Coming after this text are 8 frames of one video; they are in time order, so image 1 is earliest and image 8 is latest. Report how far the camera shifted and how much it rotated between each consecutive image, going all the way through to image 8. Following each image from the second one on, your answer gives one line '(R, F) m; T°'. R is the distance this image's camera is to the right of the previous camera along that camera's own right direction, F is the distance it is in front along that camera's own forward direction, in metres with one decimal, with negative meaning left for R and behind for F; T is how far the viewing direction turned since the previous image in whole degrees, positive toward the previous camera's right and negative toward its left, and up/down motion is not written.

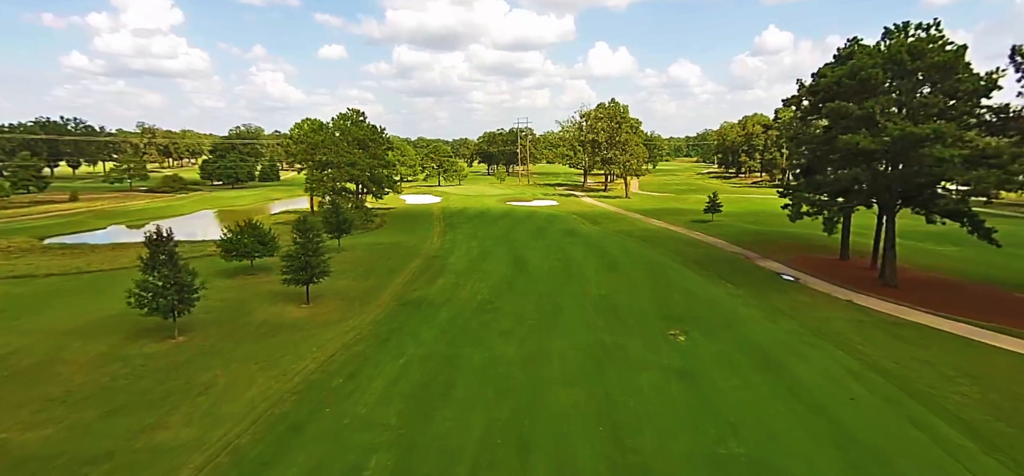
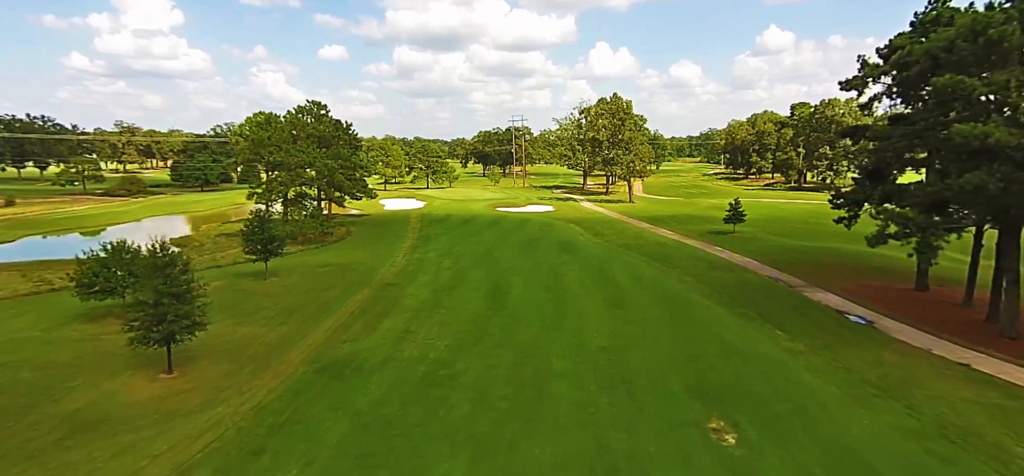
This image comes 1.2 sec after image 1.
(+1.1, +6.5) m; 0°
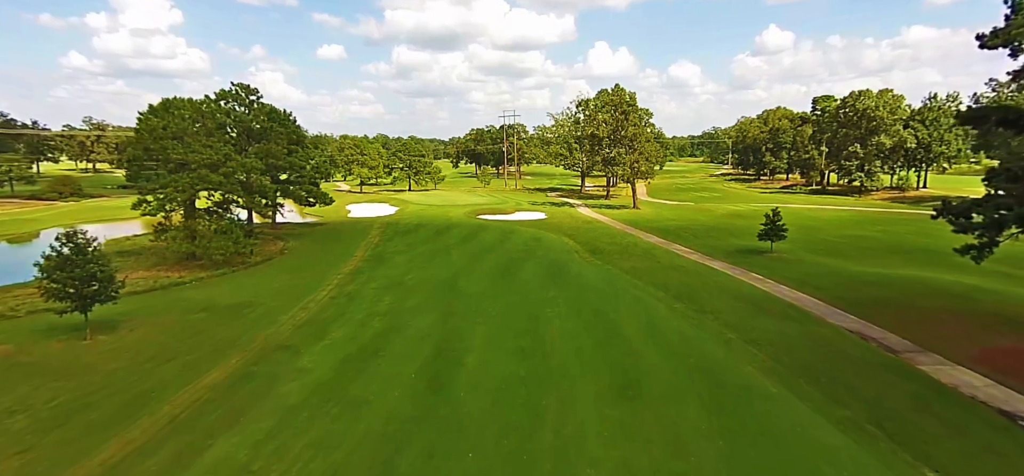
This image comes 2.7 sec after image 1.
(+1.4, +8.0) m; 0°
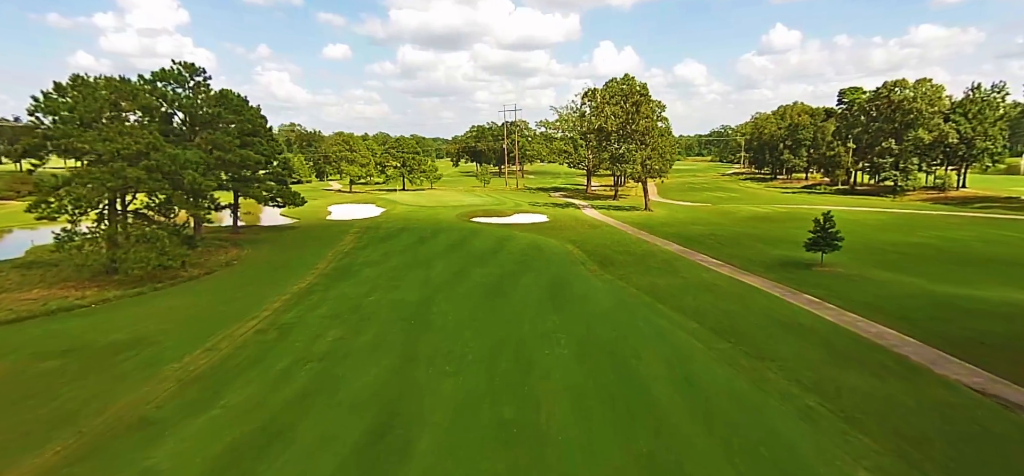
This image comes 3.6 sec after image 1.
(+0.6, +5.1) m; -1°
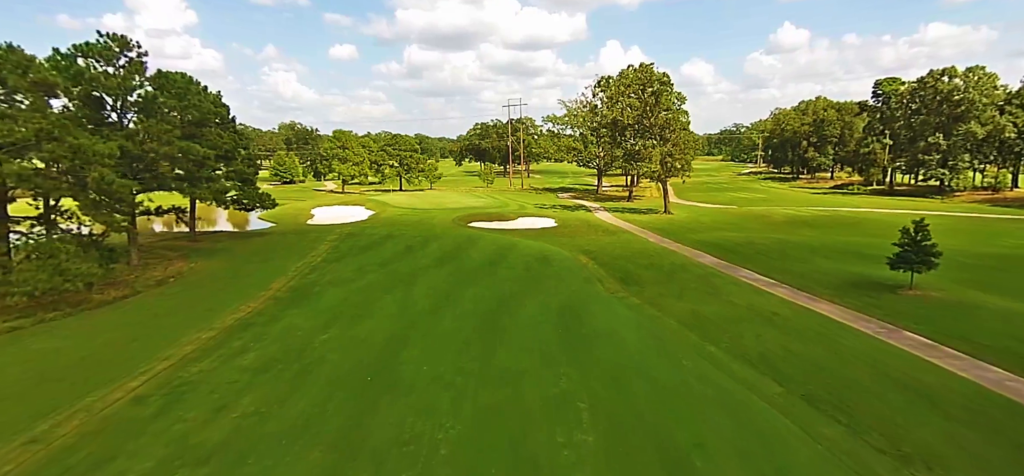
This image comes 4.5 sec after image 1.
(+0.2, +5.0) m; -1°
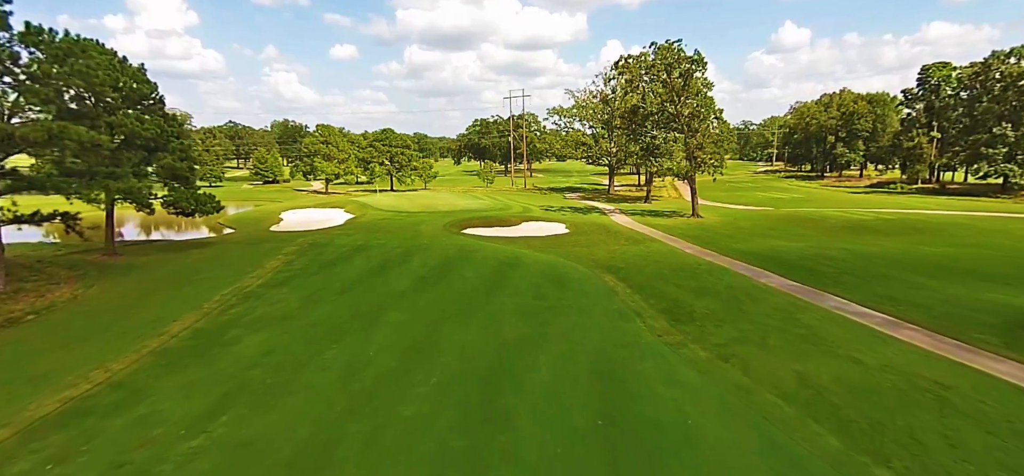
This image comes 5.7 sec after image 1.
(-0.1, +6.2) m; 0°
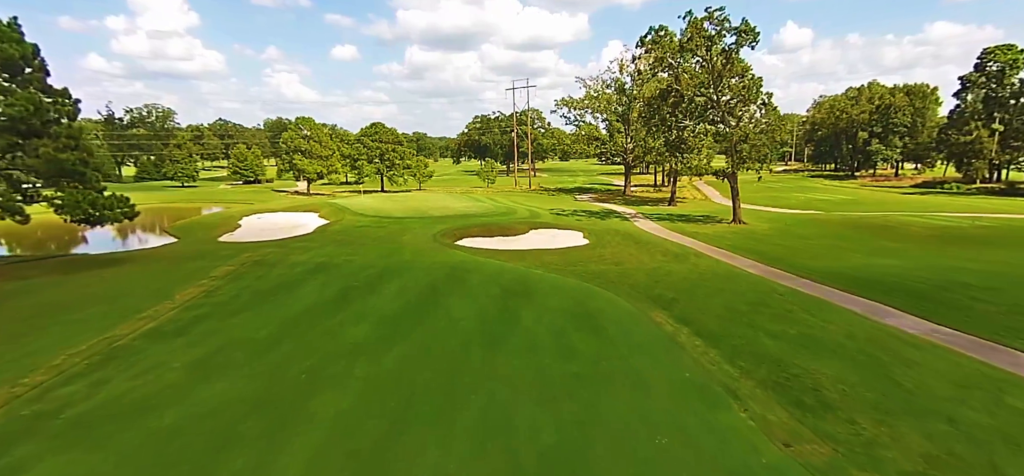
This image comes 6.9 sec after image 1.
(-0.3, +6.2) m; 0°
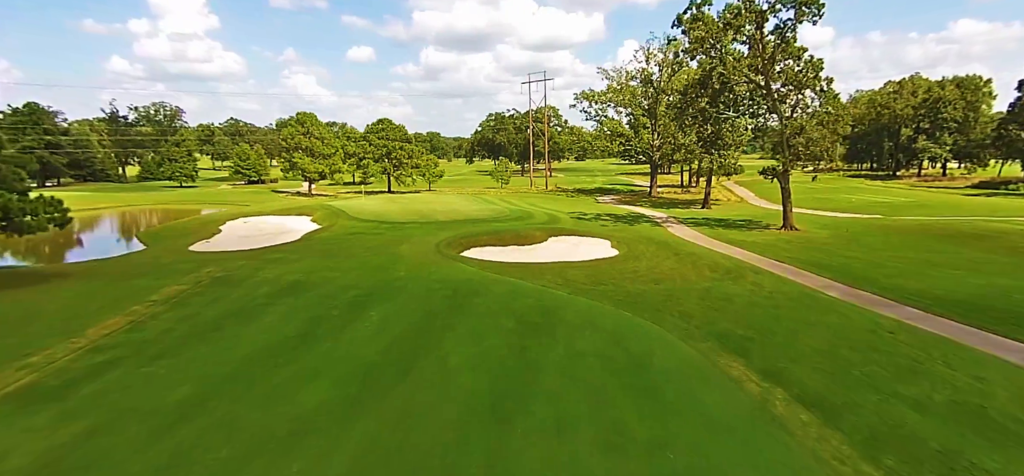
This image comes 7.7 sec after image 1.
(-0.1, +3.9) m; -2°
